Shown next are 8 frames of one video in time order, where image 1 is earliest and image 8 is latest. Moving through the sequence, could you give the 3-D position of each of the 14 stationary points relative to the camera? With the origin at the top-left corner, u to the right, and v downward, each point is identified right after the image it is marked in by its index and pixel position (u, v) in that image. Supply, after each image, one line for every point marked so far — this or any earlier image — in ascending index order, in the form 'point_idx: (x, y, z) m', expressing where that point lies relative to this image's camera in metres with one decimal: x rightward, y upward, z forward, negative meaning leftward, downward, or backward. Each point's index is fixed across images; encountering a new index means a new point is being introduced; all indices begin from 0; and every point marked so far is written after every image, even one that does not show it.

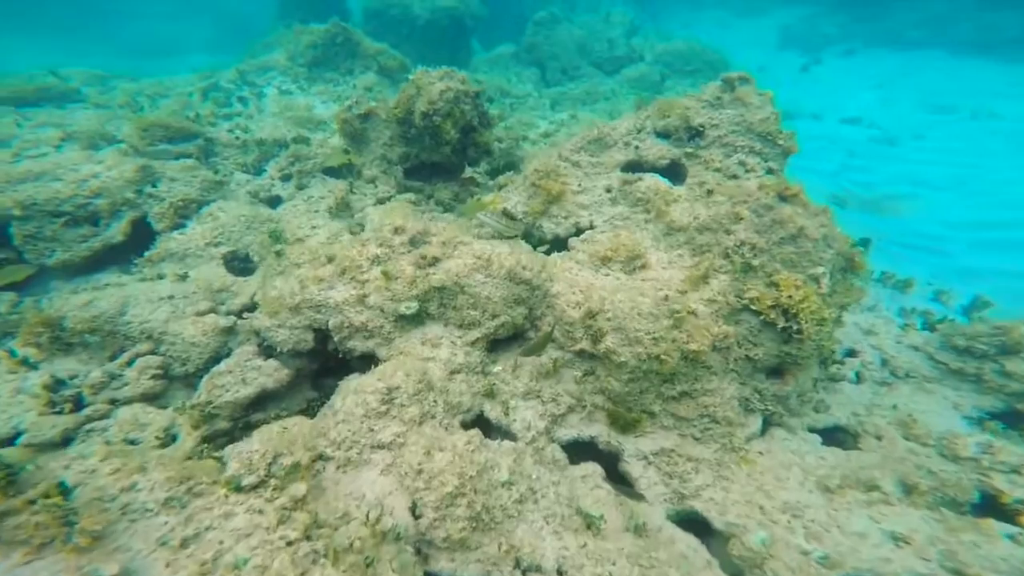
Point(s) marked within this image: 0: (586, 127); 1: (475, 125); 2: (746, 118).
0: (+1.9, +4.2, +11.9) m
1: (-0.6, +2.6, +7.0) m
2: (+3.4, +2.5, +6.5) m
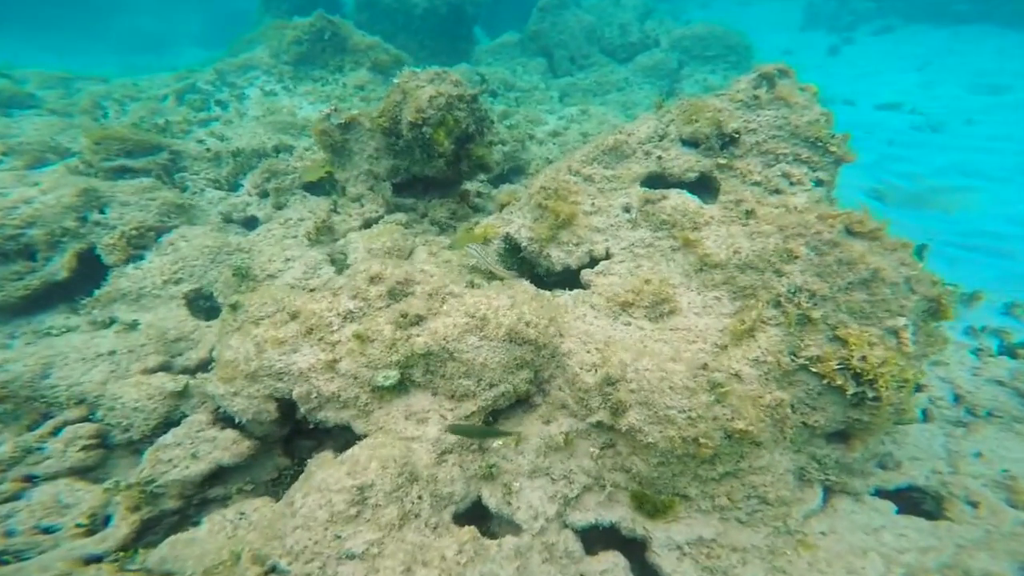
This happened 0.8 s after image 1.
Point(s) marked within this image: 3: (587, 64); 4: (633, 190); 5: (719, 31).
0: (+2.1, +3.9, +10.9) m
1: (-0.5, +2.1, +6.1) m
2: (+3.4, +2.1, +5.5) m
3: (+2.5, +7.6, +15.3) m
4: (+1.5, +1.2, +5.4) m
5: (+7.3, +9.1, +15.9) m
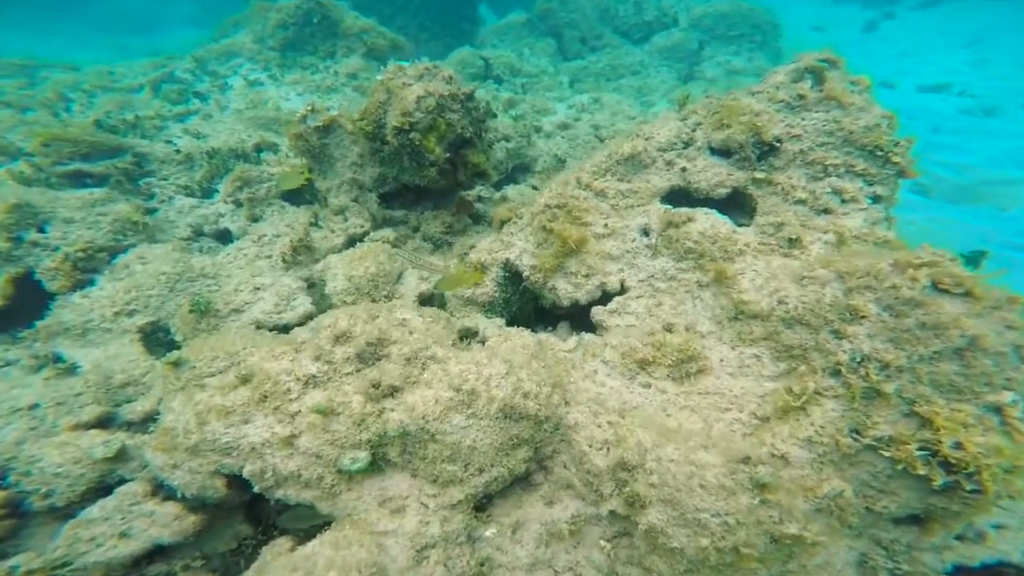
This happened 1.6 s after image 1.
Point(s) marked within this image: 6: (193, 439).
0: (+2.2, +3.8, +9.9) m
1: (-0.5, +1.8, +5.3) m
2: (+3.4, +1.7, +4.6) m
3: (+2.8, +7.7, +14.1) m
4: (+1.5, +0.8, +4.5) m
5: (+7.7, +9.2, +14.5) m
6: (-2.3, -1.1, +3.3) m
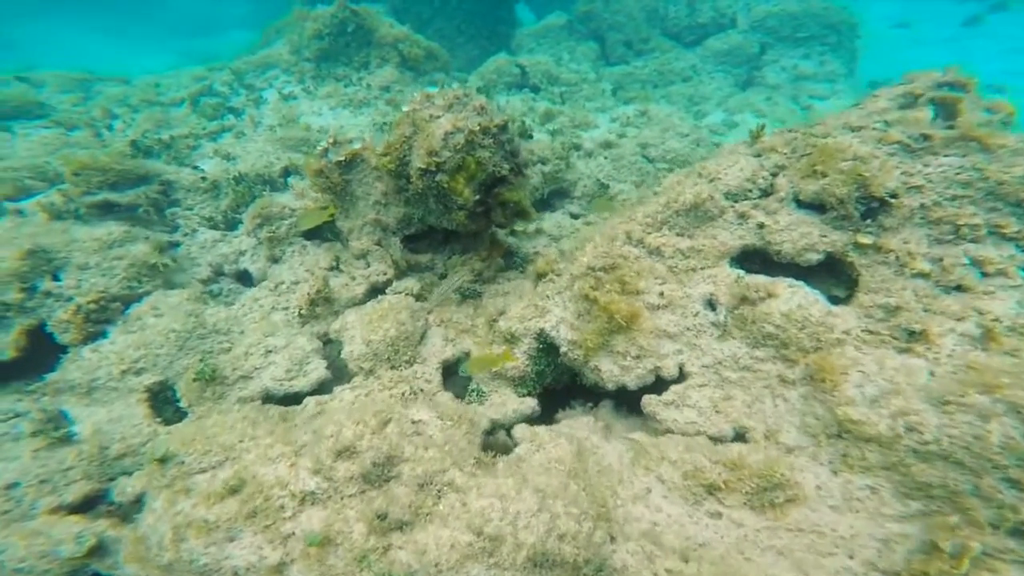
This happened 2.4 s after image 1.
0: (+3.1, +3.2, +9.0) m
1: (-0.1, +1.2, +4.7) m
2: (+3.8, +1.0, +3.7) m
3: (+4.0, +7.1, +13.1) m
4: (+1.8, +0.1, +3.8) m
5: (+8.9, +8.5, +13.1) m
6: (-2.1, -1.7, +2.9) m
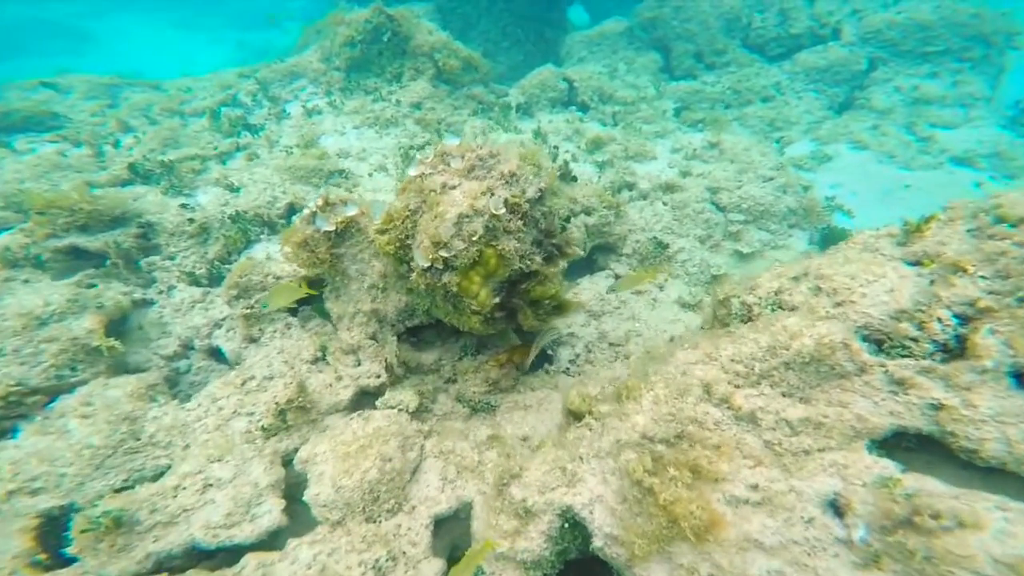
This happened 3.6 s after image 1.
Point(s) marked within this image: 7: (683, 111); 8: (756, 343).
0: (+3.8, +2.0, +7.7) m
1: (+0.2, +0.2, +3.6) m
2: (+3.9, -0.3, +2.3) m
3: (+5.3, +5.8, +11.6) m
4: (+1.9, -1.0, +2.5) m
5: (+10.3, +6.9, +11.2) m
6: (-2.2, -2.6, +2.0) m
7: (+3.9, +4.0, +10.1) m
8: (+1.5, -0.4, +3.0) m
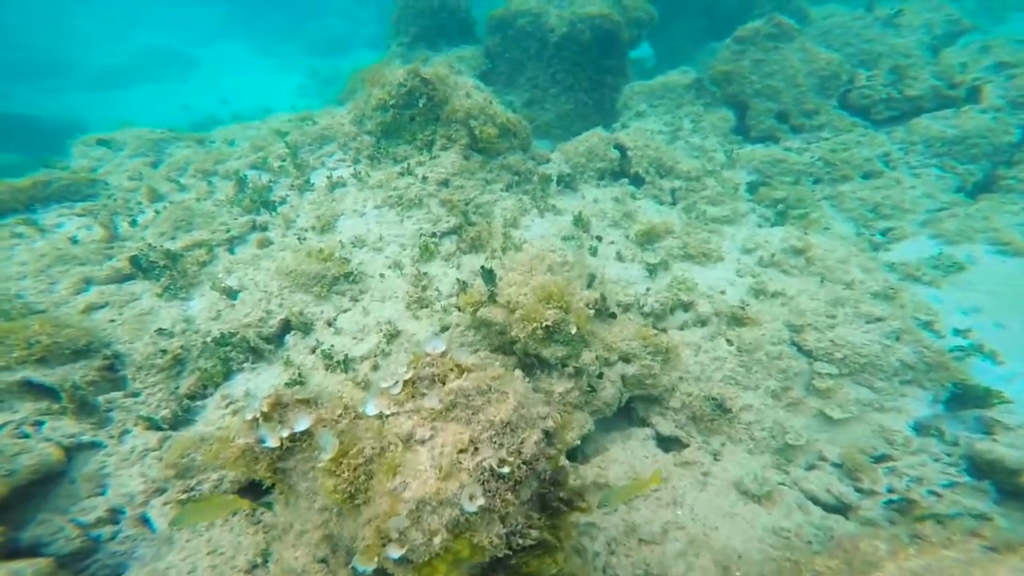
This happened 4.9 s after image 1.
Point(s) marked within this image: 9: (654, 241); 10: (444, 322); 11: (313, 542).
0: (+4.3, 0.0, +6.3) m
1: (+0.1, -1.5, +2.6) m
2: (+3.6, -2.3, +0.9) m
3: (+6.5, +3.6, +10.1) m
4: (+1.6, -2.8, +1.4) m
5: (+11.6, +4.2, +9.1) m
6: (-2.7, -4.0, +1.3) m
7: (+4.8, +2.0, +8.7) m
8: (+1.3, -2.1, +1.9) m
9: (+2.3, +0.7, +7.2) m
10: (-0.8, -0.4, +5.2) m
11: (-1.4, -1.8, +3.3) m
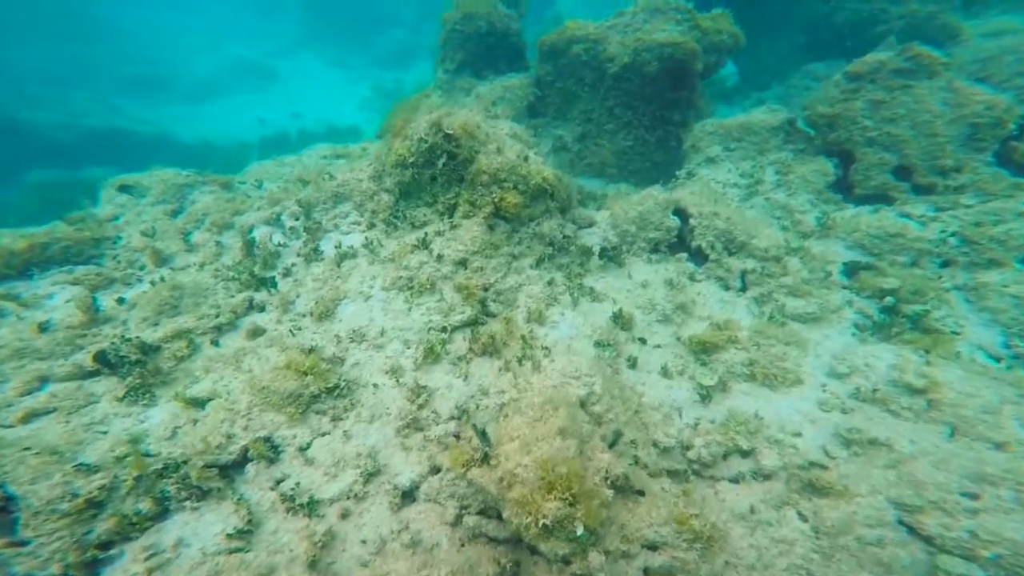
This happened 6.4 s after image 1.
0: (+4.4, -1.8, +4.6) m
1: (-0.4, -3.0, +1.7) m
2: (+2.7, -4.1, -0.5) m
3: (+7.5, +1.8, +7.9) m
4: (+0.8, -4.4, +0.3) m
5: (+12.4, +1.9, +6.2) m
6: (-3.5, -5.2, +0.8) m
7: (+5.5, +0.2, +6.9) m
8: (+0.7, -3.7, +0.8) m
9: (+2.7, -0.8, +5.8) m
10: (-0.8, -1.7, +4.3) m
11: (-1.8, -3.1, +2.5) m
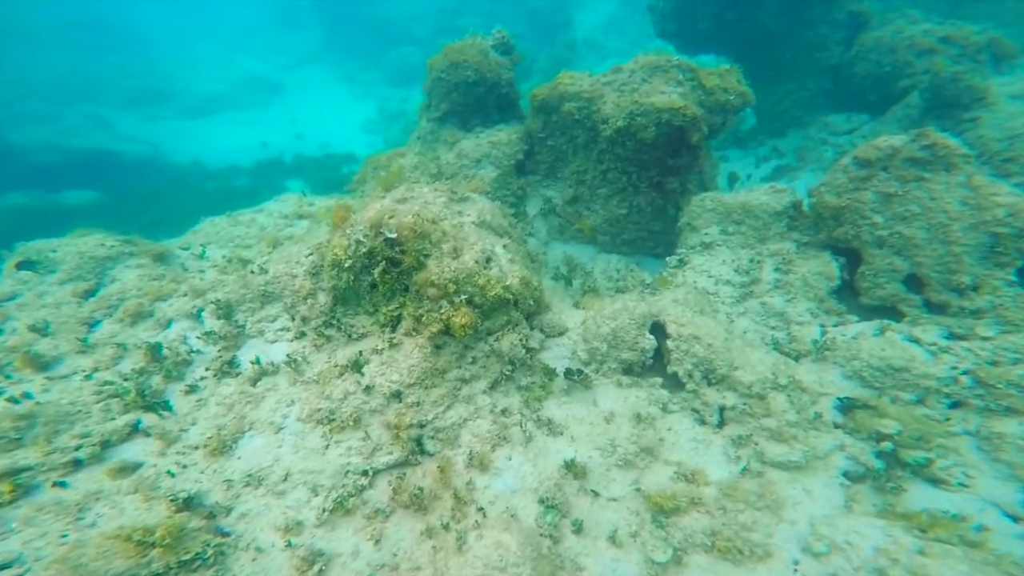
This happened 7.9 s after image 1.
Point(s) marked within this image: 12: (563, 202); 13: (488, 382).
0: (+3.5, -3.6, +3.9) m
1: (-1.4, -4.5, +1.1) m
2: (+1.6, -5.9, -1.1) m
3: (+7.0, -0.3, +7.0) m
4: (-0.4, -6.1, -0.3) m
5: (+11.8, -0.5, +5.2) m
6: (-4.7, -6.6, +0.4) m
7: (+4.8, -1.7, +6.1) m
8: (-0.4, -5.3, +0.2) m
9: (+1.9, -2.5, +5.1) m
10: (-1.6, -3.2, +3.8) m
11: (-2.7, -4.5, +2.0) m
12: (+1.1, +1.8, +9.7) m
13: (-0.3, -1.2, +5.5) m
